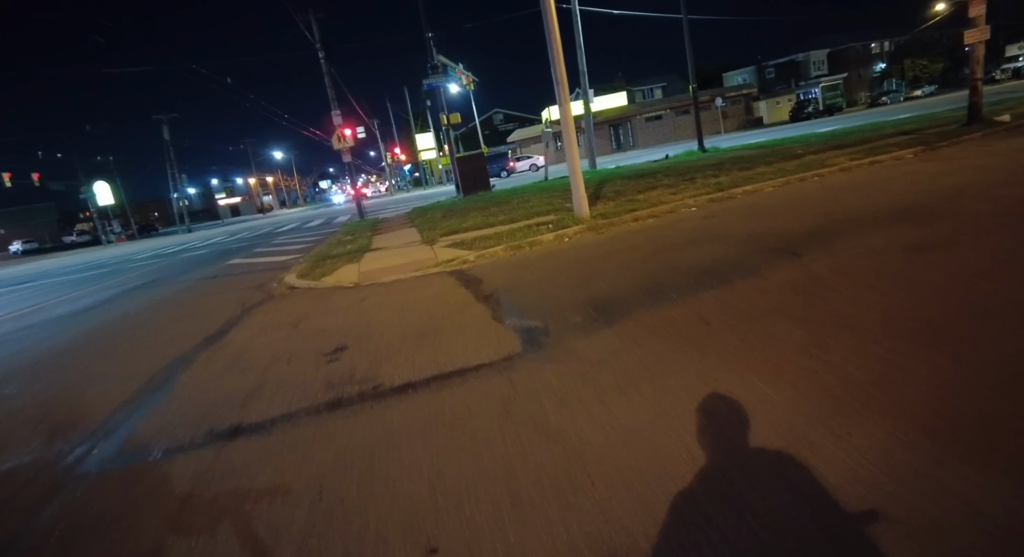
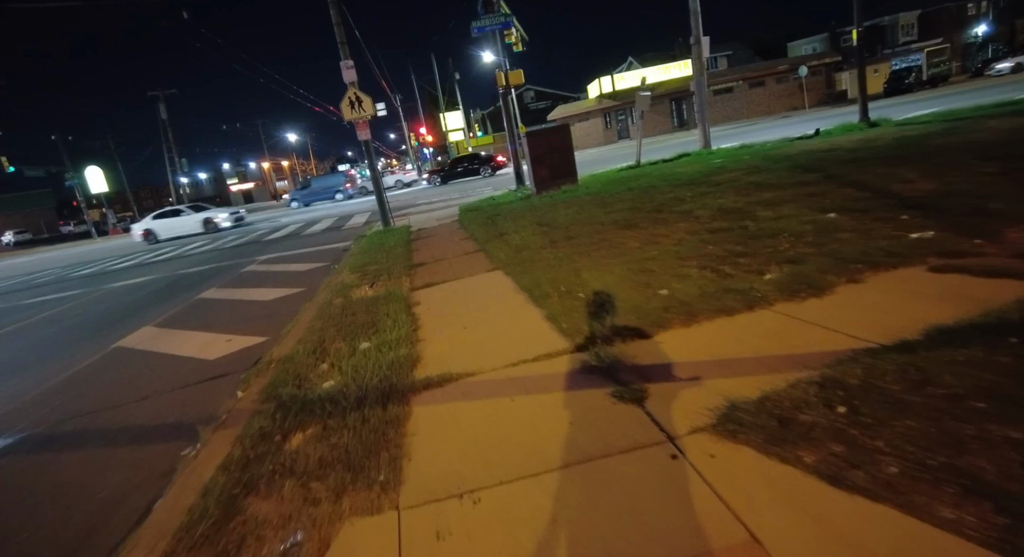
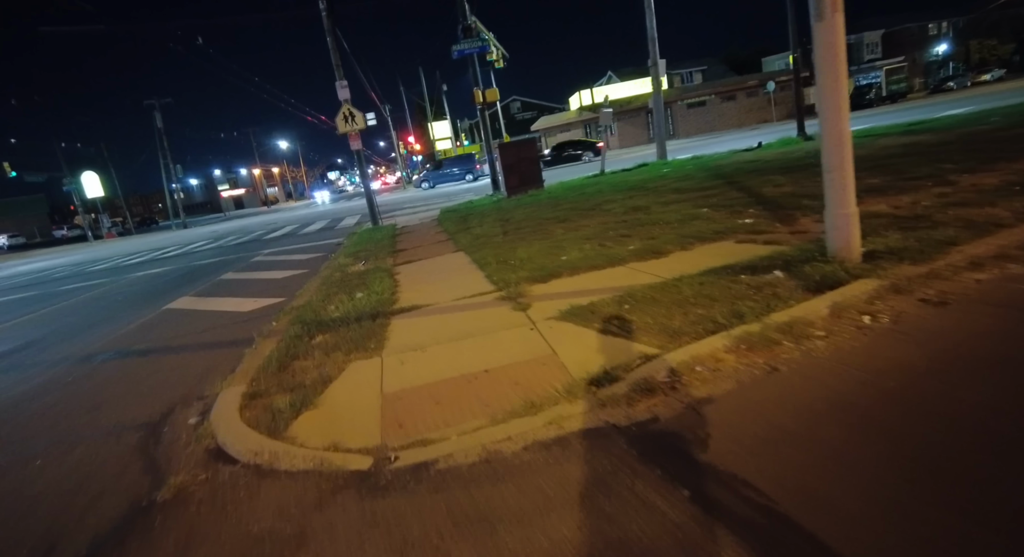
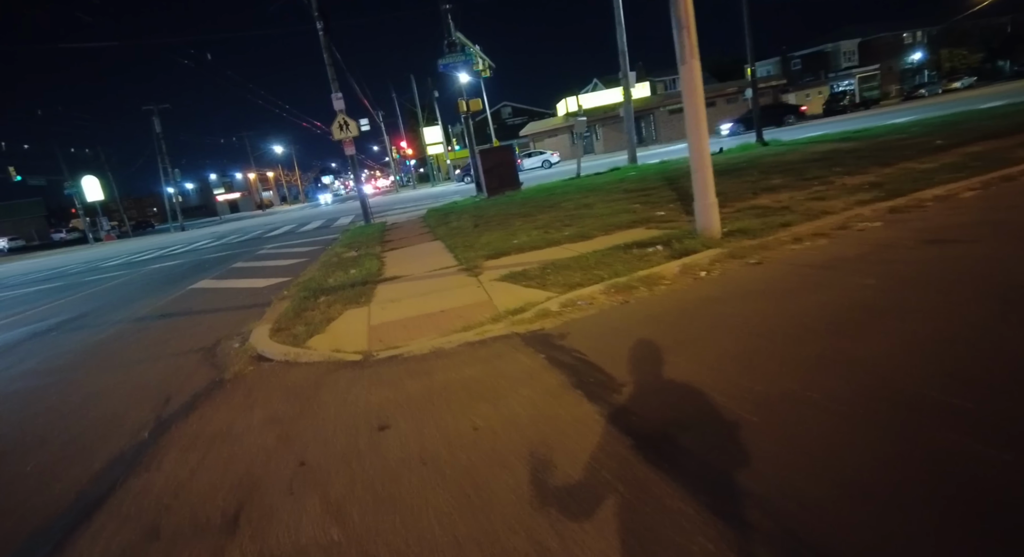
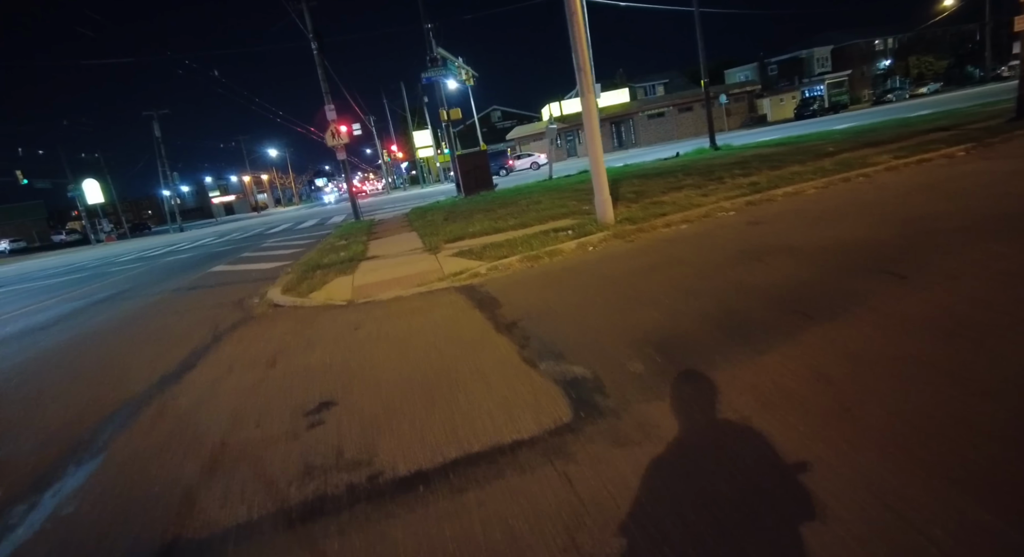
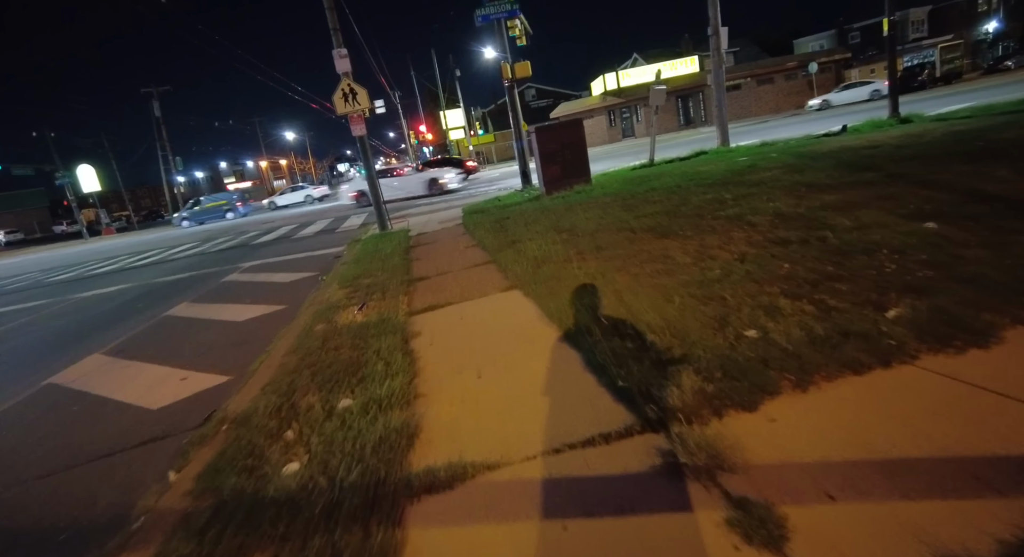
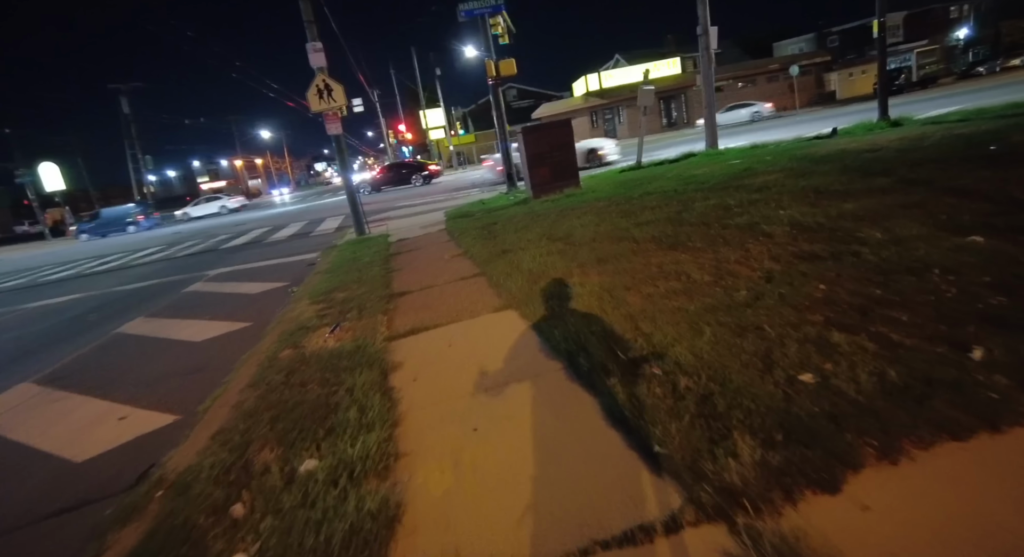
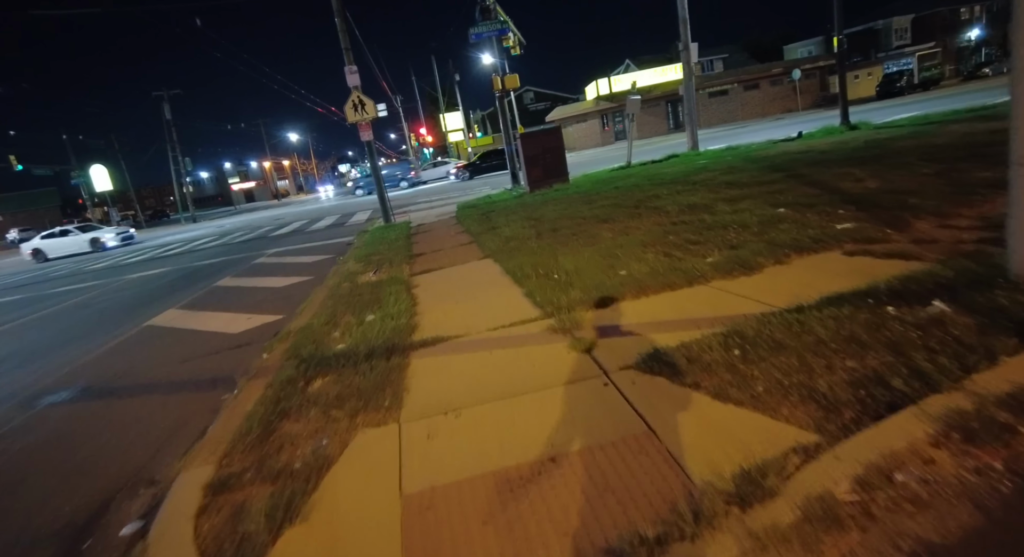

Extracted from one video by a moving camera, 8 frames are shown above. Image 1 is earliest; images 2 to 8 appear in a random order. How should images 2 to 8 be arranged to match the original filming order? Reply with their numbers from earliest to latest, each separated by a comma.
5, 4, 3, 8, 2, 6, 7
